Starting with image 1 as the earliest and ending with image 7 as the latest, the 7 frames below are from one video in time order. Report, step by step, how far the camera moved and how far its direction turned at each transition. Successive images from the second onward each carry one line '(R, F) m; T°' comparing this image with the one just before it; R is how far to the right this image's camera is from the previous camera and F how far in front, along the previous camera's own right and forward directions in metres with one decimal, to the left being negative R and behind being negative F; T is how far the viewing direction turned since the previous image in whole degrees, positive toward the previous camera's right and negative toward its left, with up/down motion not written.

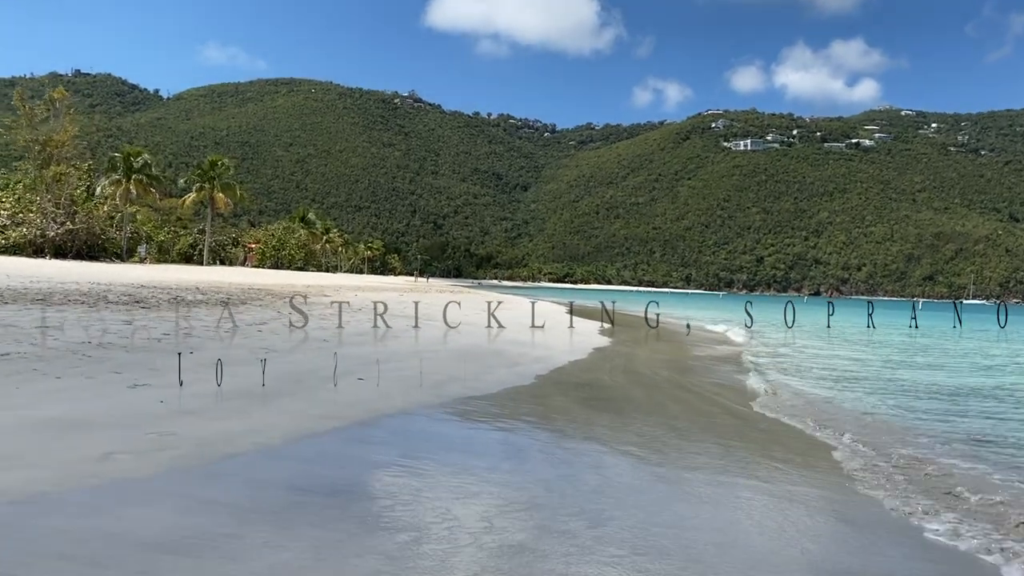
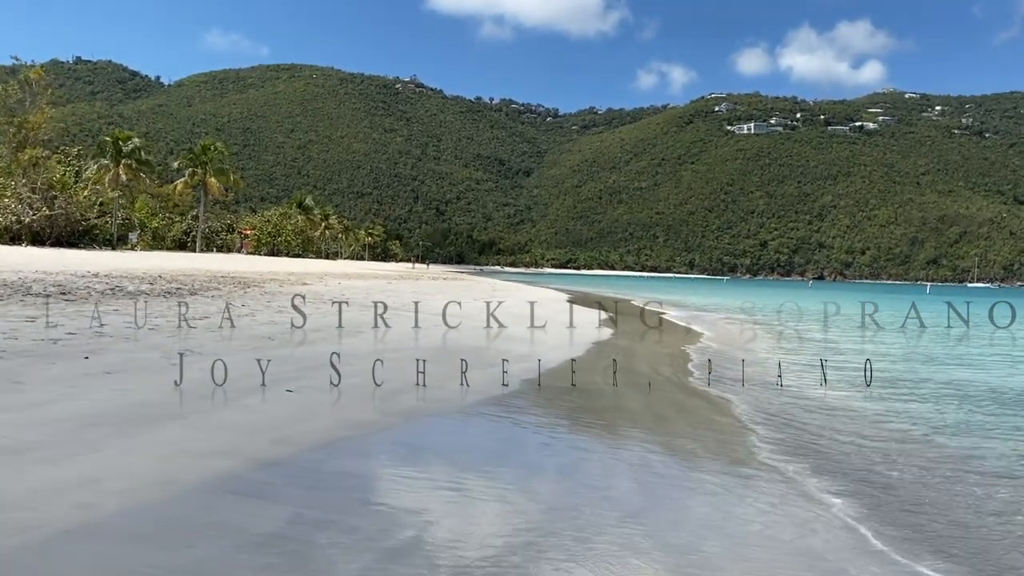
(+0.5, +1.6) m; 0°
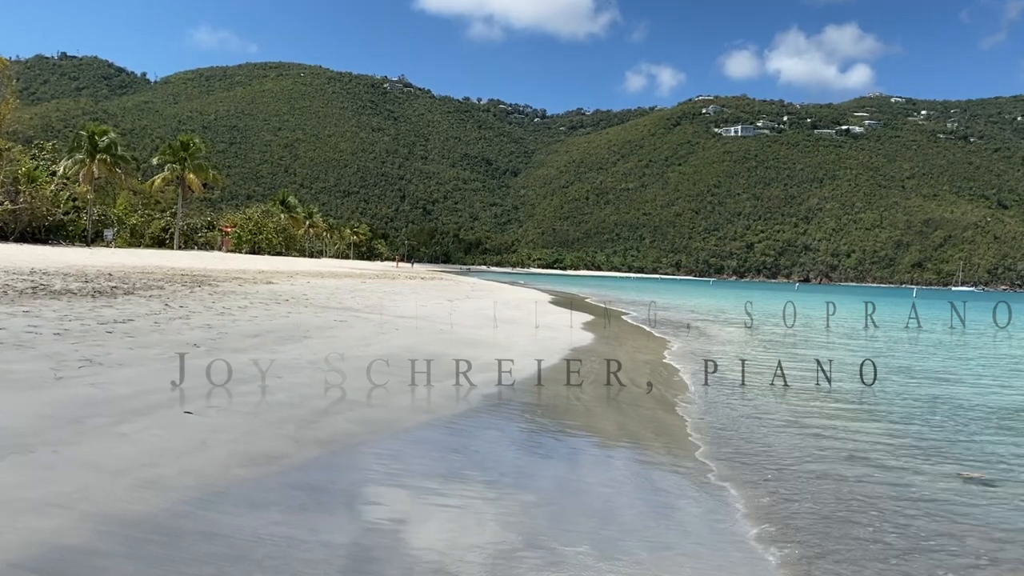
(+0.3, +1.3) m; +1°
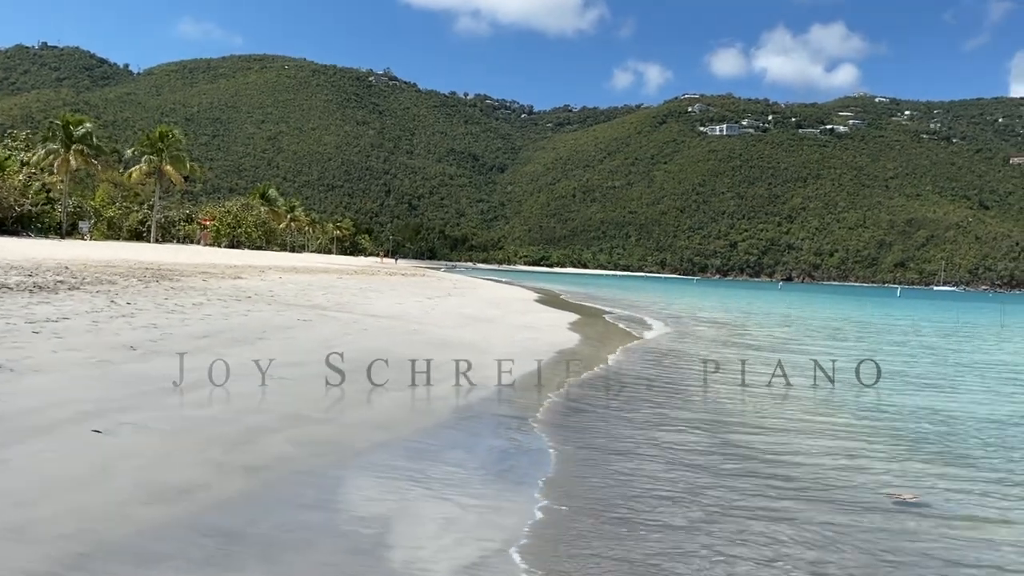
(+0.1, +0.9) m; +1°
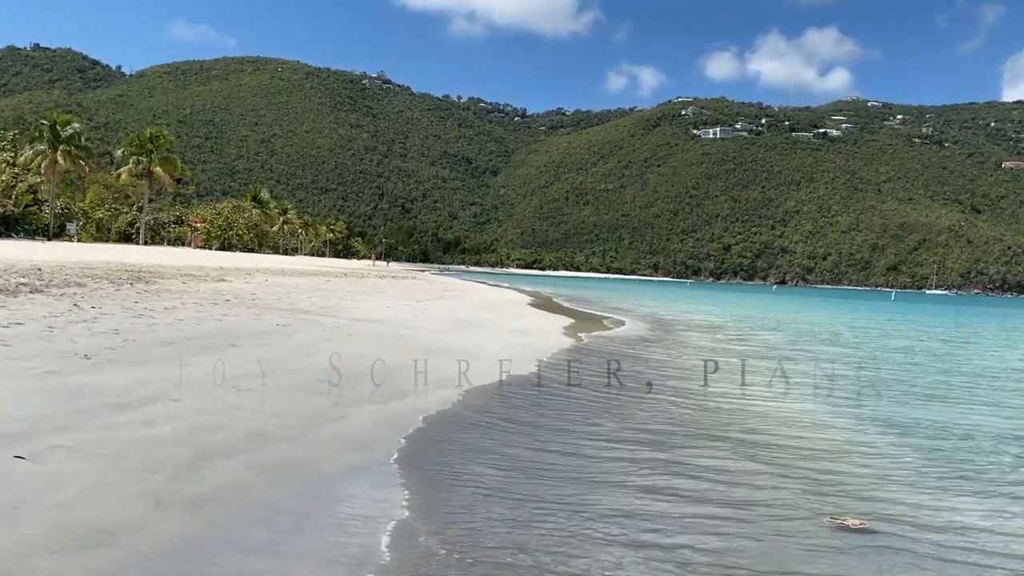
(0.0, +0.7) m; +1°
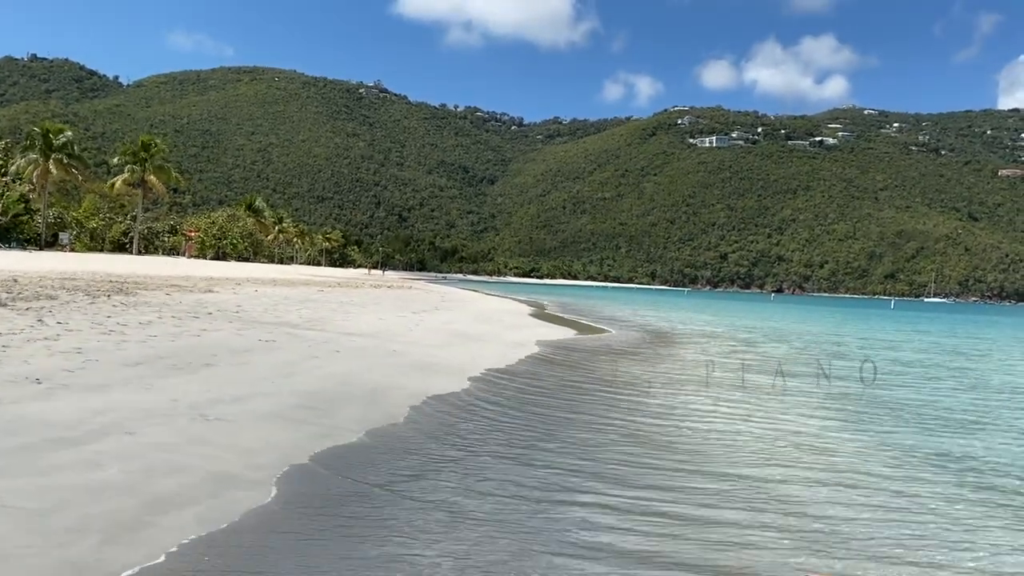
(-0.1, +0.8) m; 0°
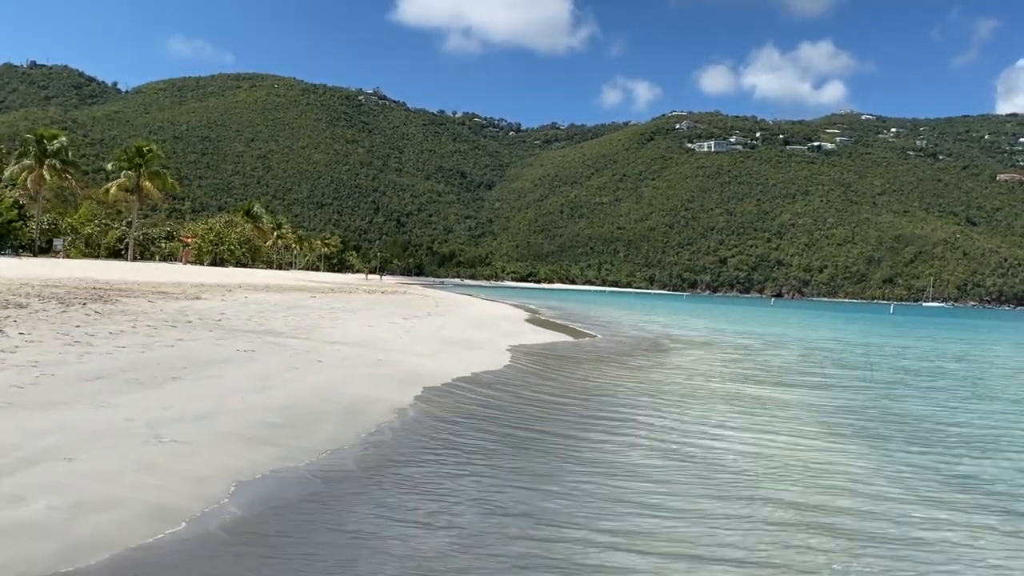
(+0.1, +0.6) m; 0°
